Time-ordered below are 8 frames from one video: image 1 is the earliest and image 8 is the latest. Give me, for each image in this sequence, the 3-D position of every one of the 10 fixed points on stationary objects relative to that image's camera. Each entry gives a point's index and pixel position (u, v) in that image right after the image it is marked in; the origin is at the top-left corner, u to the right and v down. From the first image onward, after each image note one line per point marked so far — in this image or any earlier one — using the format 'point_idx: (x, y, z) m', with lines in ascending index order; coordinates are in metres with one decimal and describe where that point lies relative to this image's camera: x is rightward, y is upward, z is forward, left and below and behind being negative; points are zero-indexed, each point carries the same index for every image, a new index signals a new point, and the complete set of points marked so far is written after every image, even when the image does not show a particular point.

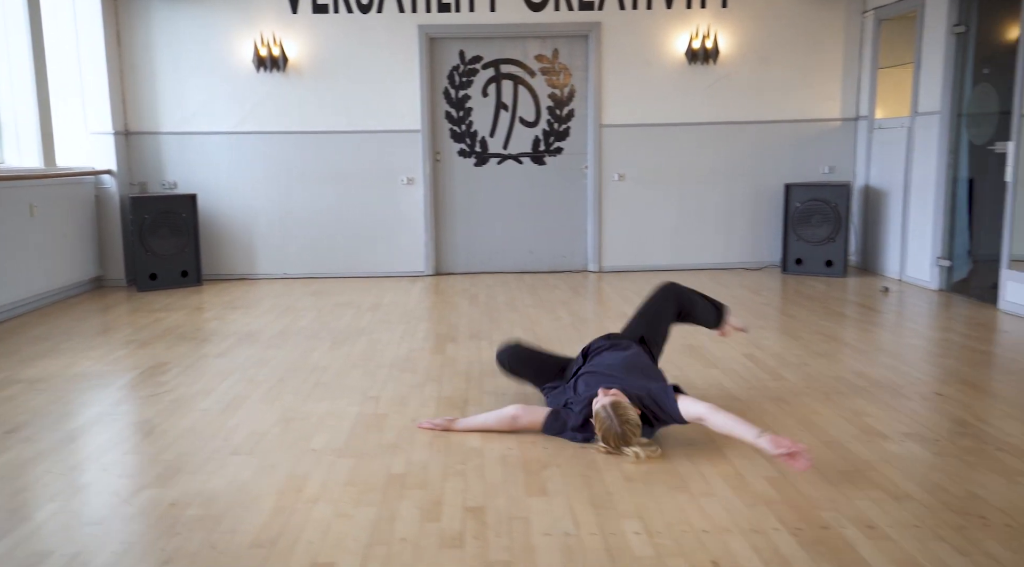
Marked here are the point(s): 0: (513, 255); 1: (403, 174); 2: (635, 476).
0: (0.0, +0.3, +7.2) m
1: (-1.0, +1.0, +7.0) m
2: (+0.4, -0.6, +2.5) m
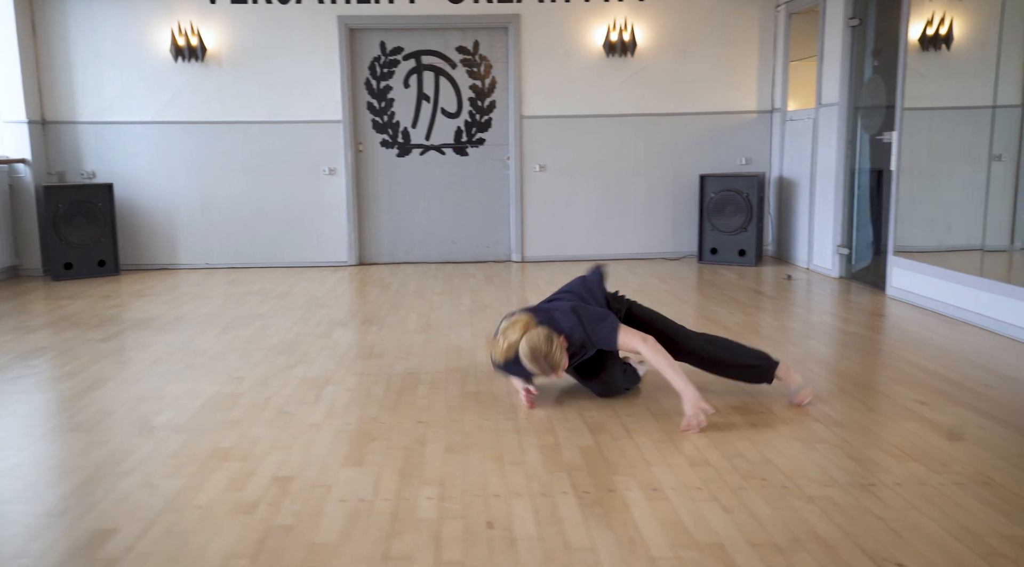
0: (-0.7, +0.3, +7.3) m
1: (-1.7, +1.0, +7.0) m
2: (-0.2, -0.5, +2.6) m
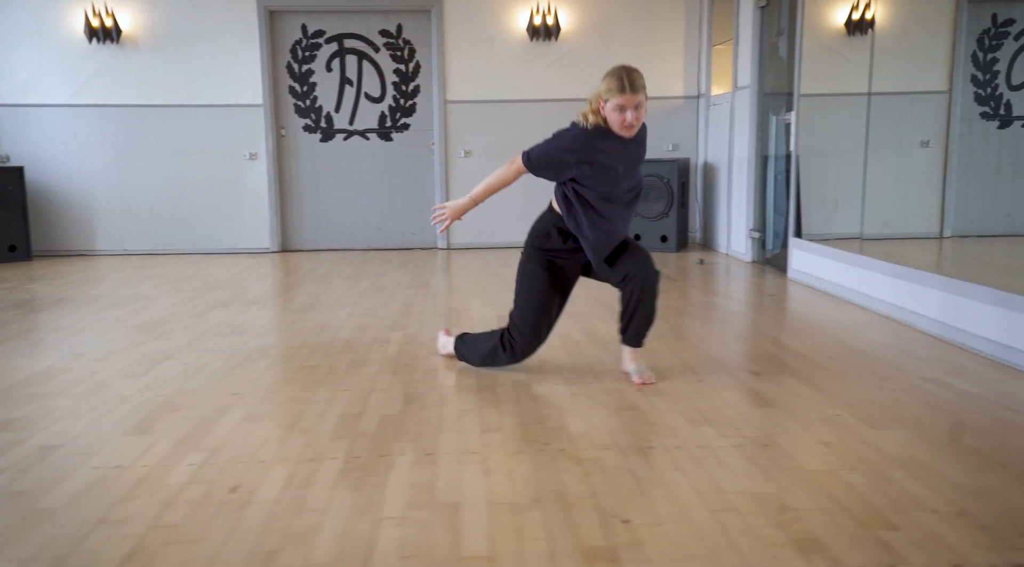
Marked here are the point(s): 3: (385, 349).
0: (-1.4, +0.5, +7.2) m
1: (-2.3, +1.2, +6.9) m
2: (-0.8, -0.4, +2.5) m
3: (-0.5, -0.3, +3.4) m
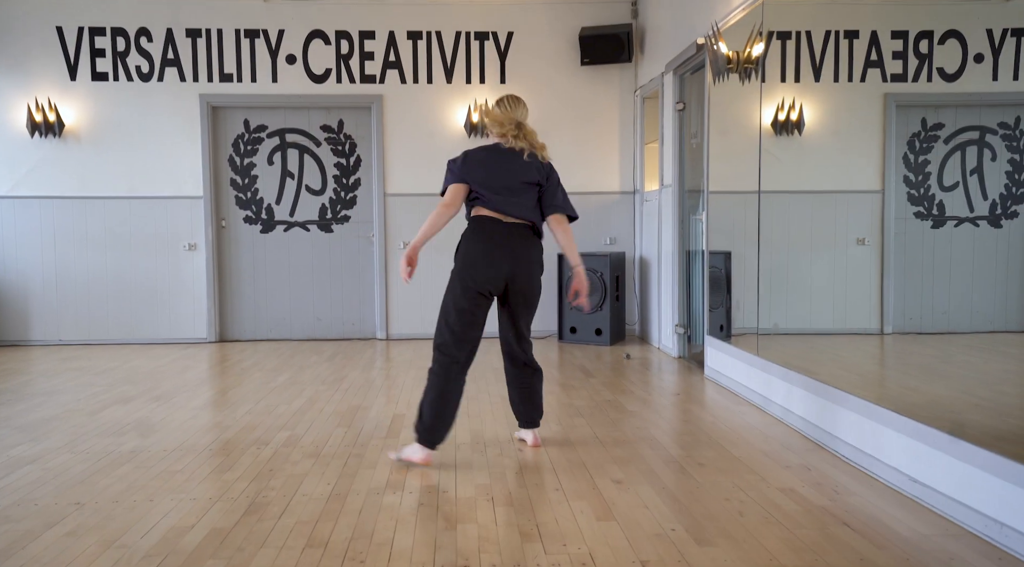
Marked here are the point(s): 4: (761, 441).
0: (-1.9, -0.3, +7.2) m
1: (-2.9, +0.4, +7.0) m
2: (-1.3, -0.7, +2.4) m
3: (-1.1, -0.7, +3.3) m
4: (+1.1, -0.7, +3.5) m
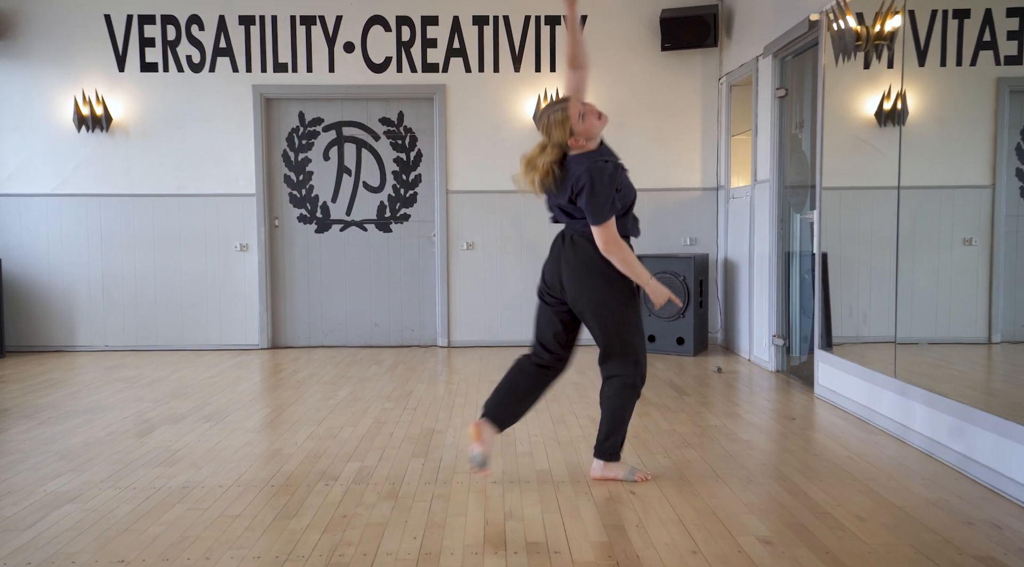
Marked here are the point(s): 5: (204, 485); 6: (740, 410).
0: (-1.3, -0.4, +6.7) m
1: (-2.3, +0.4, +6.6) m
2: (-1.0, -0.8, +2.0) m
3: (-0.7, -0.7, +2.9) m
4: (+1.5, -0.7, +3.0) m
5: (-1.1, -0.7, +2.9) m
6: (+1.3, -0.7, +4.4) m
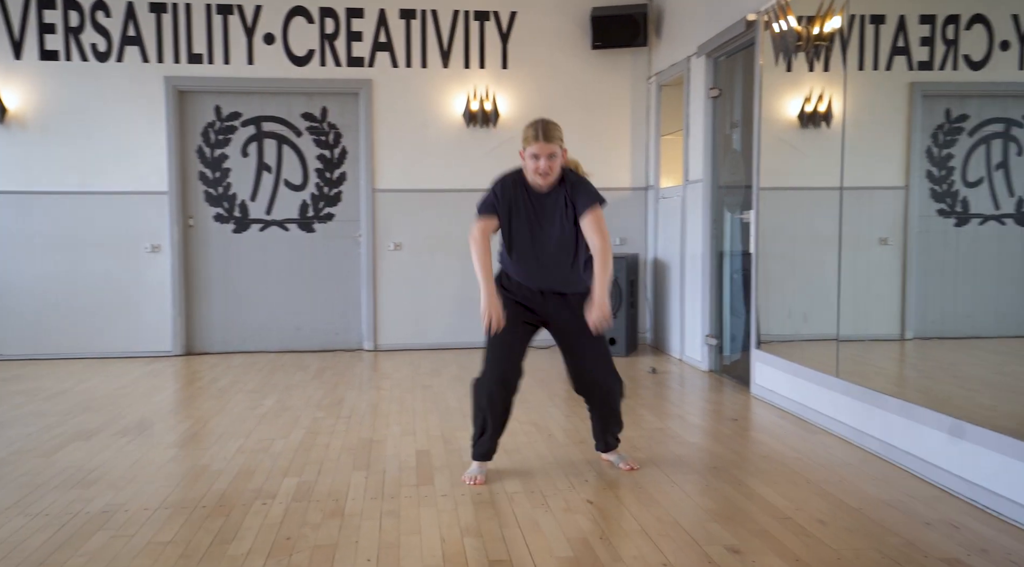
0: (-1.9, -0.4, +6.4) m
1: (-2.8, +0.3, +6.2) m
2: (-1.0, -0.8, +1.7) m
3: (-0.8, -0.8, +2.7) m
4: (+1.3, -0.7, +3.0) m
5: (-1.3, -0.8, +2.6) m
6: (+0.9, -0.7, +4.4) m
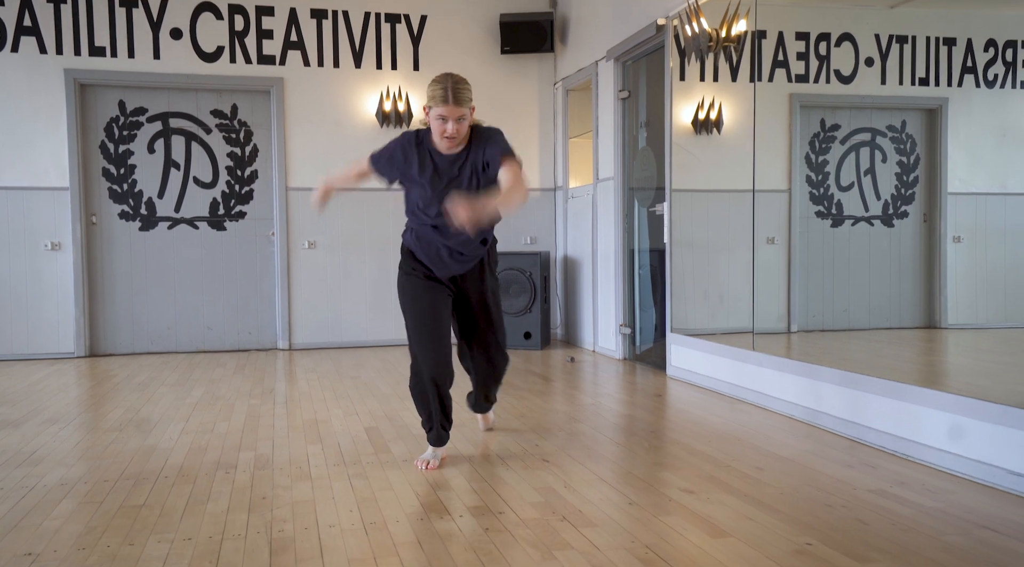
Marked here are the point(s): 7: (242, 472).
0: (-2.6, -0.4, +6.3) m
1: (-3.5, +0.3, +5.9) m
2: (-1.0, -0.7, +1.8) m
3: (-1.0, -0.7, +2.7) m
4: (+1.1, -0.6, +3.3) m
5: (-1.4, -0.7, +2.6) m
6: (+0.5, -0.6, +4.7) m
7: (-0.9, -0.7, +2.8) m
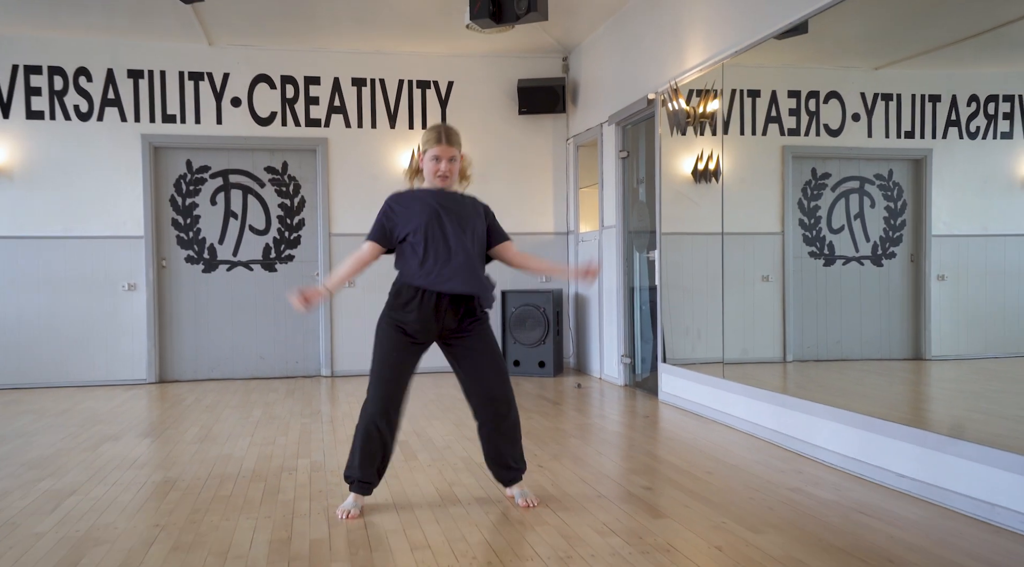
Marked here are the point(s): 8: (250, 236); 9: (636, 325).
0: (-2.4, -0.7, +7.1) m
1: (-3.3, 0.0, +6.8) m
2: (-1.1, -0.8, +2.5) m
3: (-1.0, -0.8, +3.5) m
4: (+1.2, -0.8, +4.0) m
5: (-1.4, -0.8, +3.4) m
6: (+0.6, -0.9, +5.4) m
7: (-0.9, -0.8, +3.5) m
8: (-2.4, +0.4, +7.2) m
9: (+1.0, -0.3, +6.3) m
